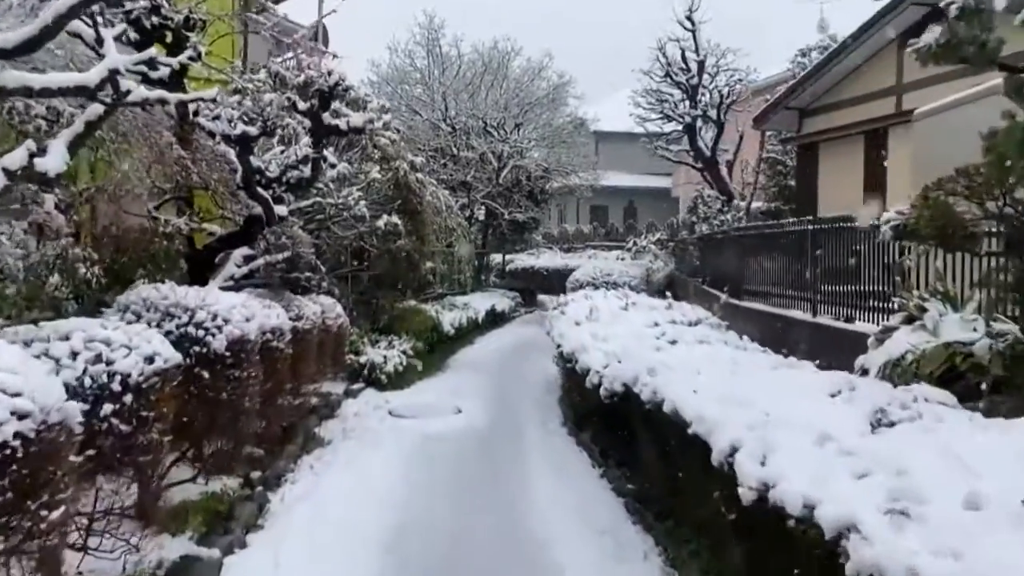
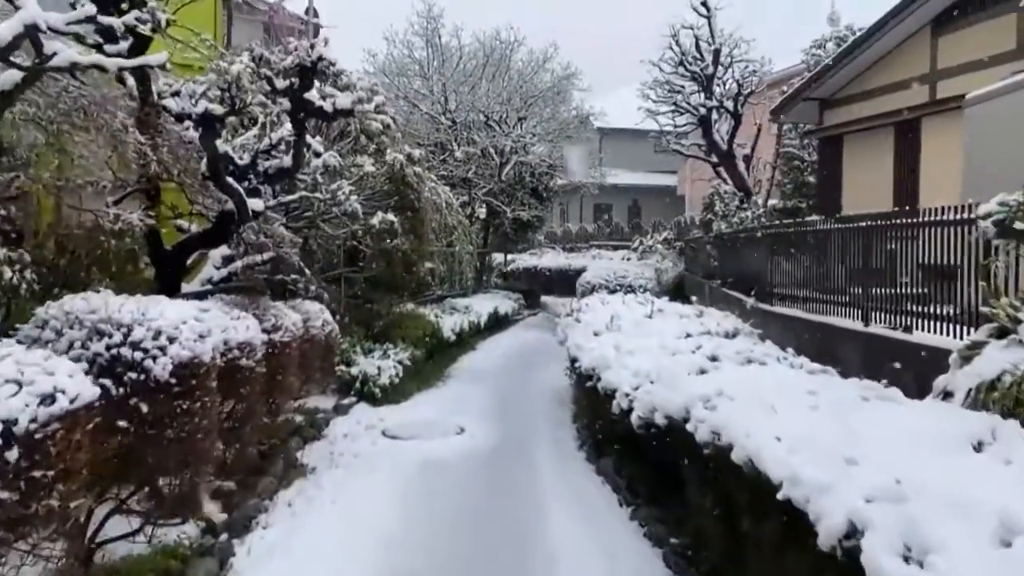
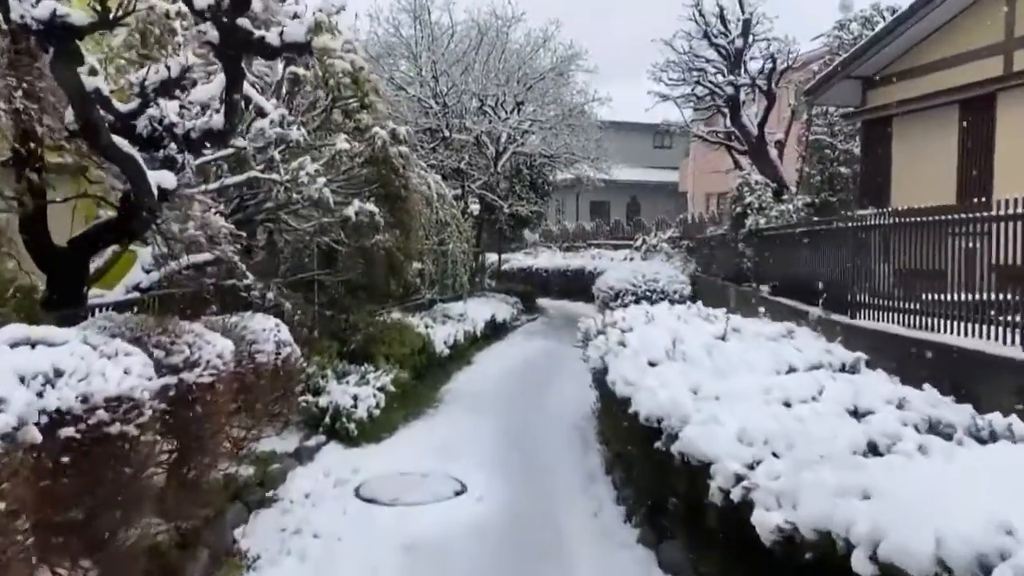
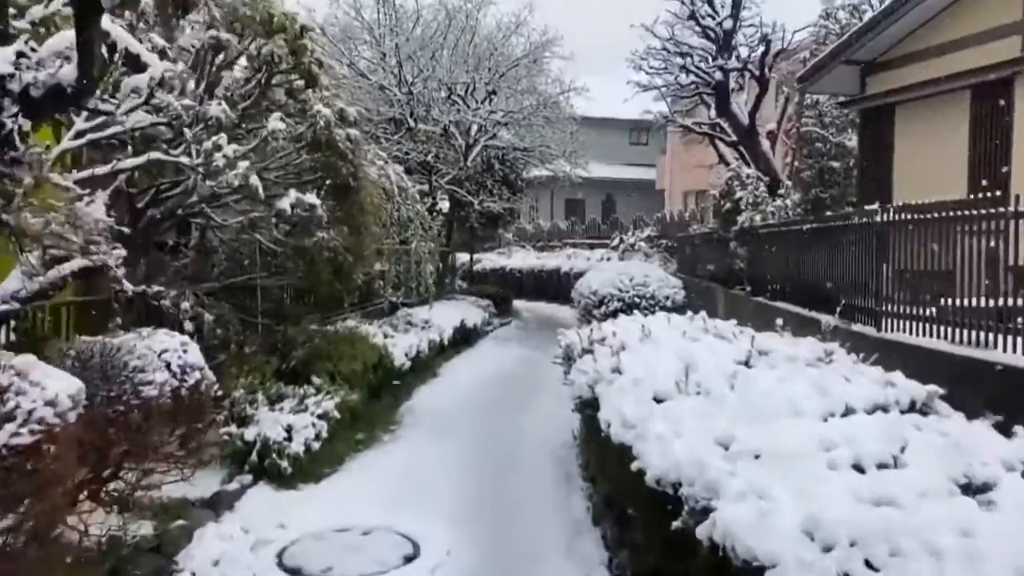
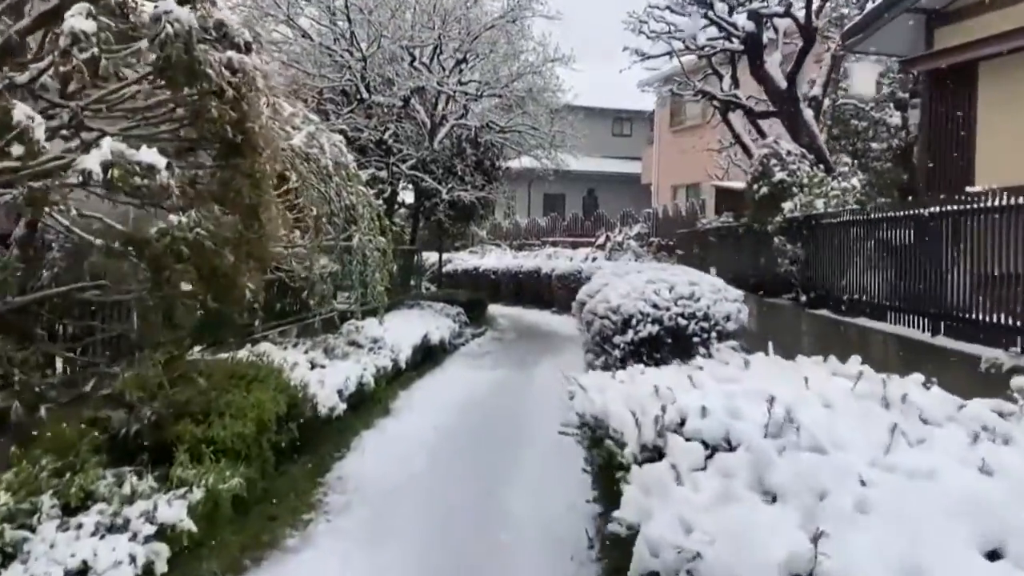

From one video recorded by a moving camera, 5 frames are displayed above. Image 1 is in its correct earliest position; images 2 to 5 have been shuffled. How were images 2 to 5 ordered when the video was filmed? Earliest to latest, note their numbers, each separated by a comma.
2, 3, 4, 5
